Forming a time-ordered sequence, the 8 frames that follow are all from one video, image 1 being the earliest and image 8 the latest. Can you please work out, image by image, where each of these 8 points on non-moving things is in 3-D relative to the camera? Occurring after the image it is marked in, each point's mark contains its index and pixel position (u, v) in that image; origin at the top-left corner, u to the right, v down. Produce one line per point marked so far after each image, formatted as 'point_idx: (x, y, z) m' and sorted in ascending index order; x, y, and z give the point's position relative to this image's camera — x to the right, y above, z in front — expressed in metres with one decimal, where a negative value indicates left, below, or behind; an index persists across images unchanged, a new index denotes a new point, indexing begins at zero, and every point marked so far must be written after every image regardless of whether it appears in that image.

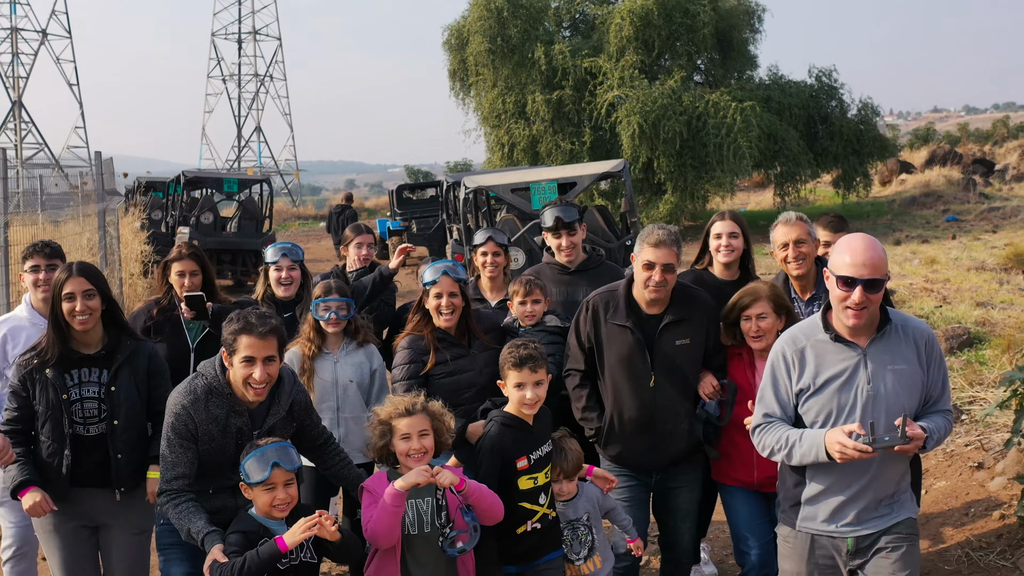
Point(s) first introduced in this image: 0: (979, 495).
0: (+1.6, -0.7, +4.0) m
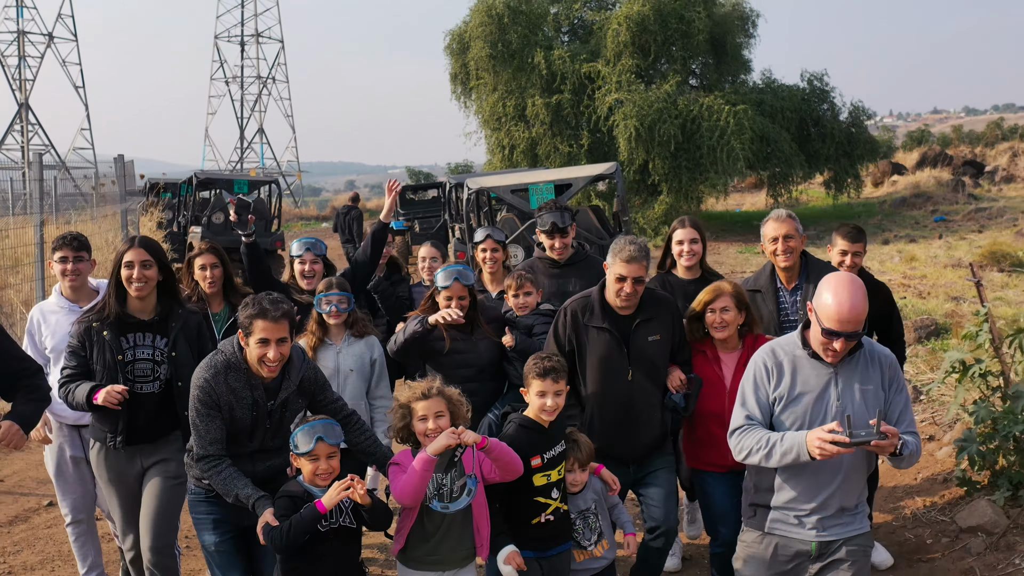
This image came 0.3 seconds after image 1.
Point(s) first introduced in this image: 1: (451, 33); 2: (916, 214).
0: (+1.6, -0.7, +4.4) m
1: (-0.9, +3.9, +18.0) m
2: (+6.2, +1.1, +18.3) m
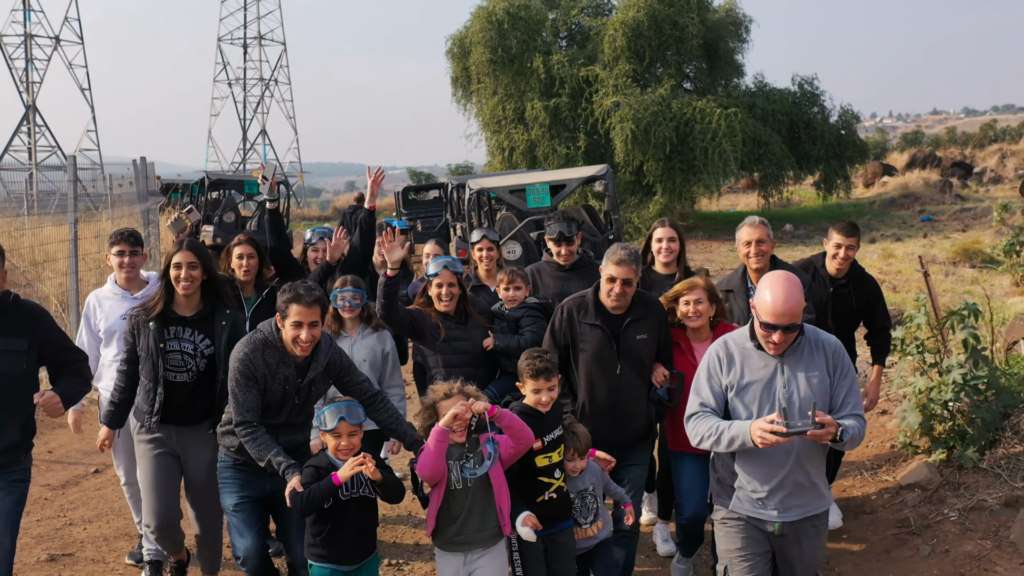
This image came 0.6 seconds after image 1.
0: (+1.5, -0.6, +5.0) m
1: (-0.9, +3.9, +18.5) m
2: (+6.2, +1.2, +18.9) m
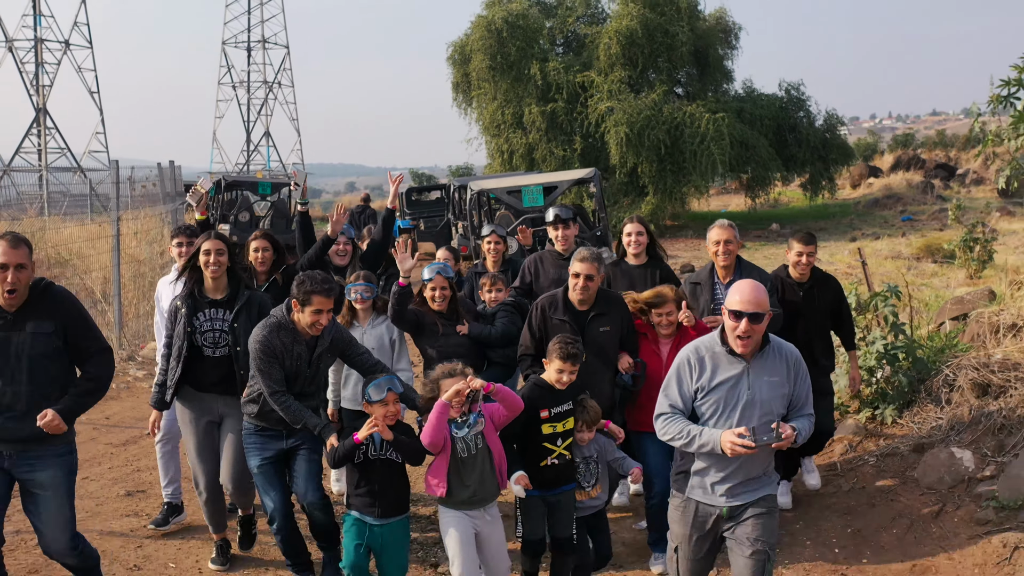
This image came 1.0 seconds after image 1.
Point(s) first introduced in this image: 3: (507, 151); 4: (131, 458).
0: (+1.5, -0.5, +5.8) m
1: (-1.0, +4.0, +19.3) m
2: (+6.2, +1.2, +19.7) m
3: (-0.1, +2.1, +18.6) m
4: (-1.7, -0.8, +5.3) m
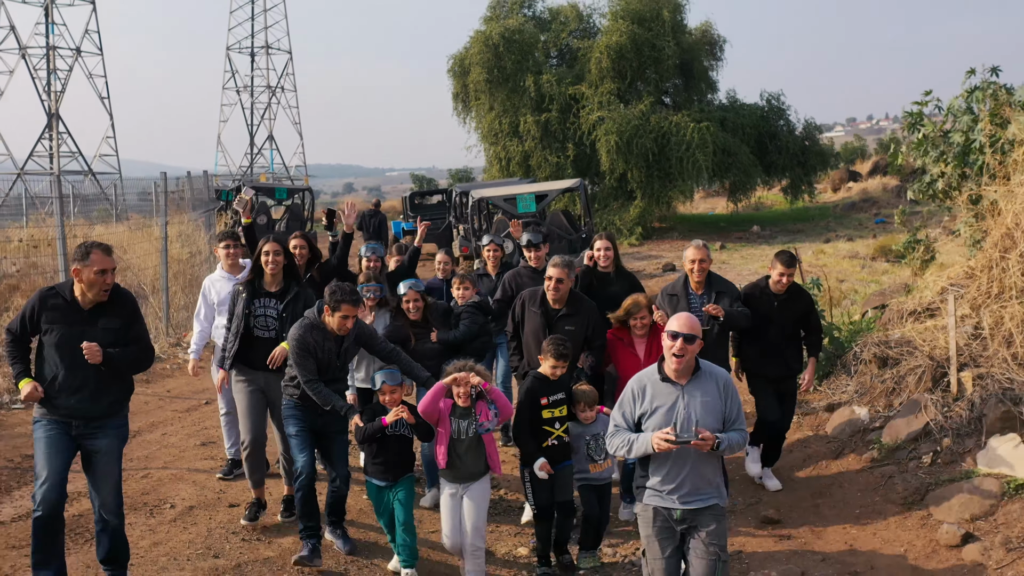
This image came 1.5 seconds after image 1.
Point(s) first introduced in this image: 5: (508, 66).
0: (+1.5, -0.5, +7.0) m
1: (-1.0, +4.0, +20.5) m
2: (+6.2, +1.3, +20.9) m
3: (-0.1, +2.2, +19.8) m
4: (-1.7, -0.7, +6.5) m
5: (-0.1, +3.6, +19.4) m
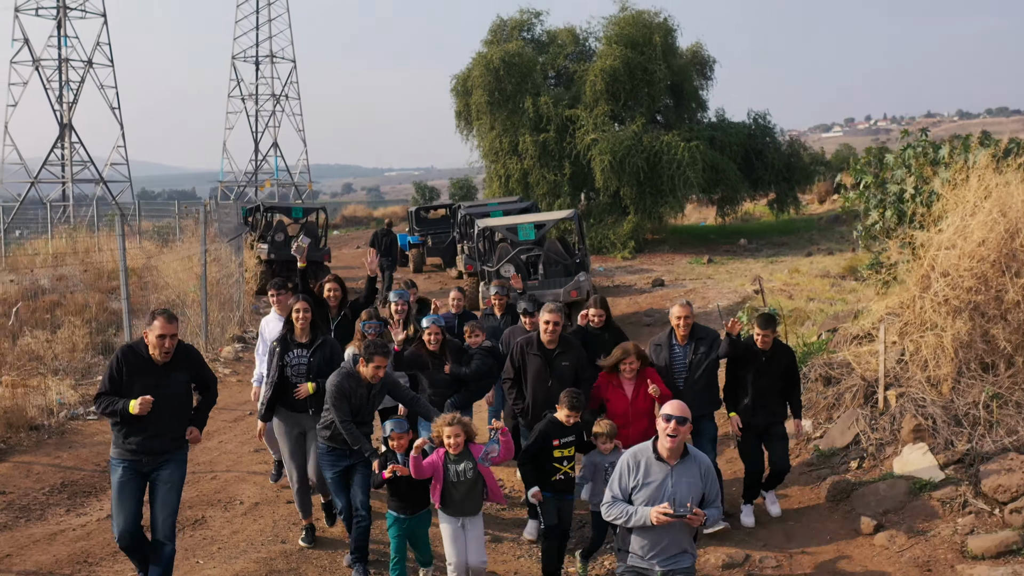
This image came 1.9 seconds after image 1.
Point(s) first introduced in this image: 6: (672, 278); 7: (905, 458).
0: (+1.5, -0.7, +8.1) m
1: (-1.0, +3.8, +21.6) m
2: (+6.2, +1.1, +22.0) m
3: (-0.1, +2.0, +20.9) m
4: (-1.7, -0.9, +7.6) m
5: (-0.1, +3.5, +20.5) m
6: (+2.2, +0.1, +16.4) m
7: (+2.0, -0.8, +5.9) m
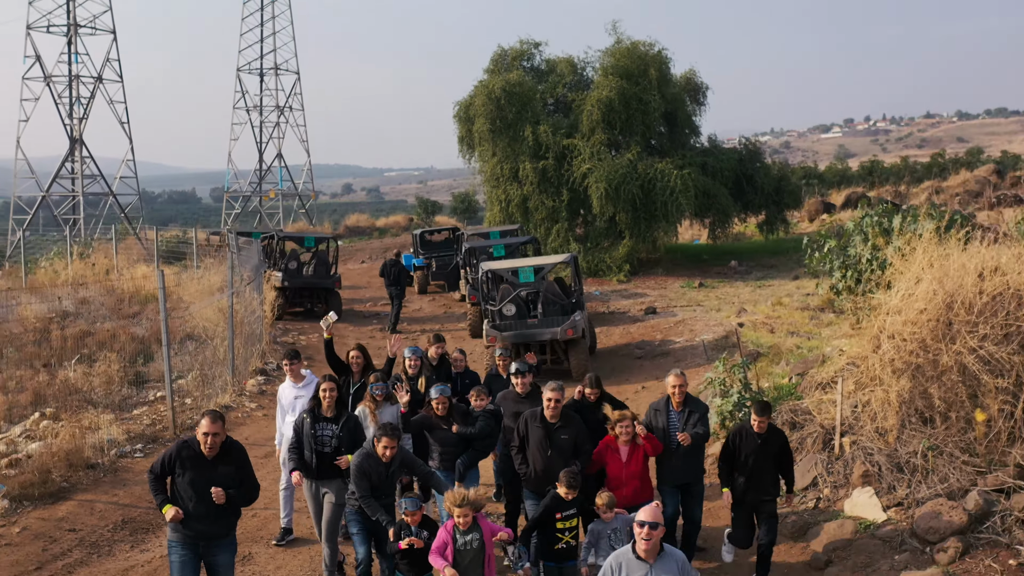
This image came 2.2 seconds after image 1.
0: (+1.5, -1.1, +9.0) m
1: (-1.0, +3.5, +22.6) m
2: (+6.2, +0.7, +22.9) m
3: (-0.1, +1.6, +21.8) m
4: (-1.7, -1.3, +8.6) m
5: (-0.1, +3.1, +21.5) m
6: (+2.2, -0.2, +17.3) m
7: (+2.0, -1.2, +6.8) m
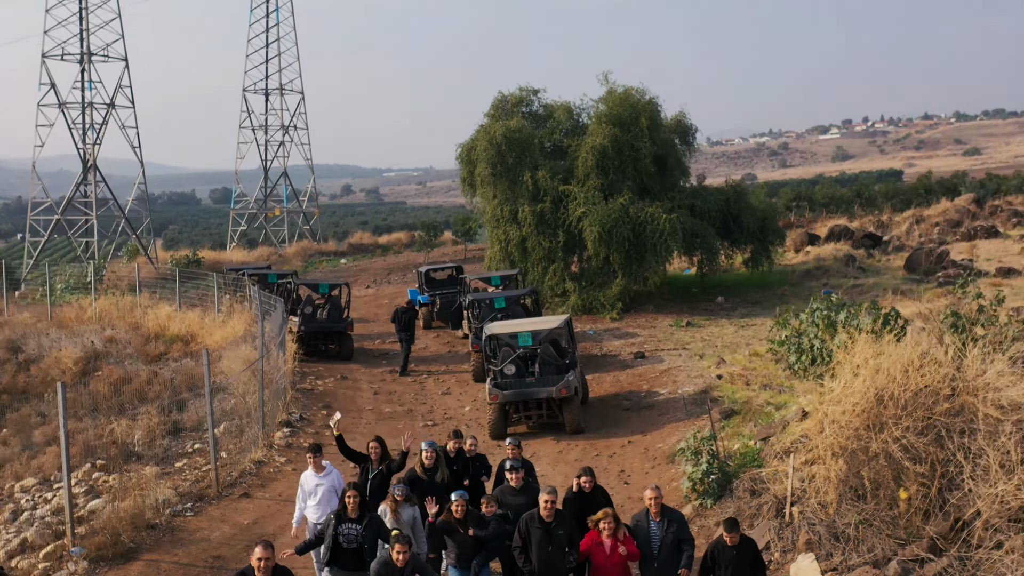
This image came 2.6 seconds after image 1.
0: (+1.5, -1.7, +10.4) m
1: (-1.0, +2.8, +23.9) m
2: (+6.2, 0.0, +24.3) m
3: (-0.1, +1.0, +23.2) m
4: (-1.7, -2.0, +9.9) m
5: (-0.1, +2.4, +22.8) m
6: (+2.2, -0.9, +18.7) m
7: (+2.0, -1.9, +8.2) m
